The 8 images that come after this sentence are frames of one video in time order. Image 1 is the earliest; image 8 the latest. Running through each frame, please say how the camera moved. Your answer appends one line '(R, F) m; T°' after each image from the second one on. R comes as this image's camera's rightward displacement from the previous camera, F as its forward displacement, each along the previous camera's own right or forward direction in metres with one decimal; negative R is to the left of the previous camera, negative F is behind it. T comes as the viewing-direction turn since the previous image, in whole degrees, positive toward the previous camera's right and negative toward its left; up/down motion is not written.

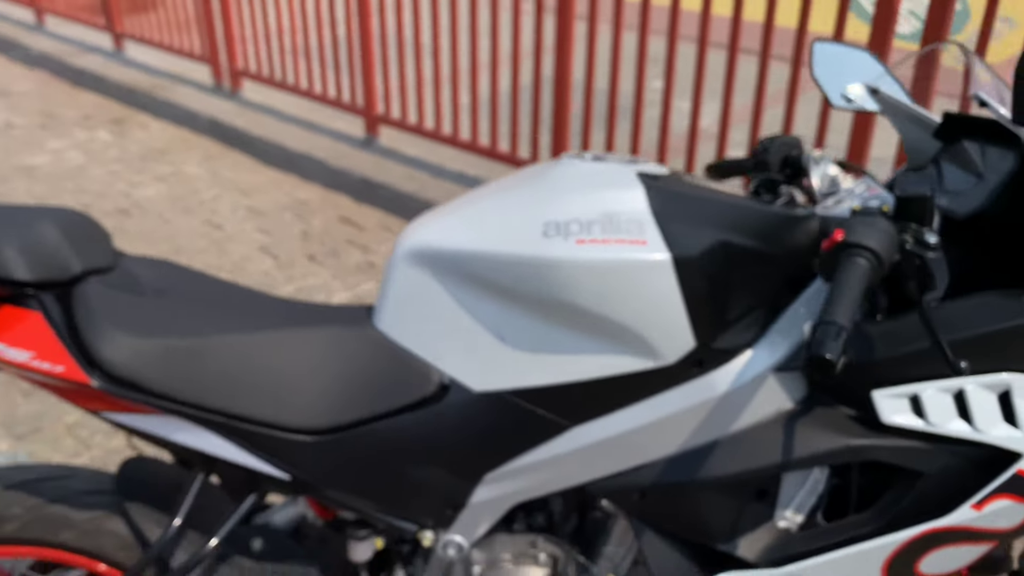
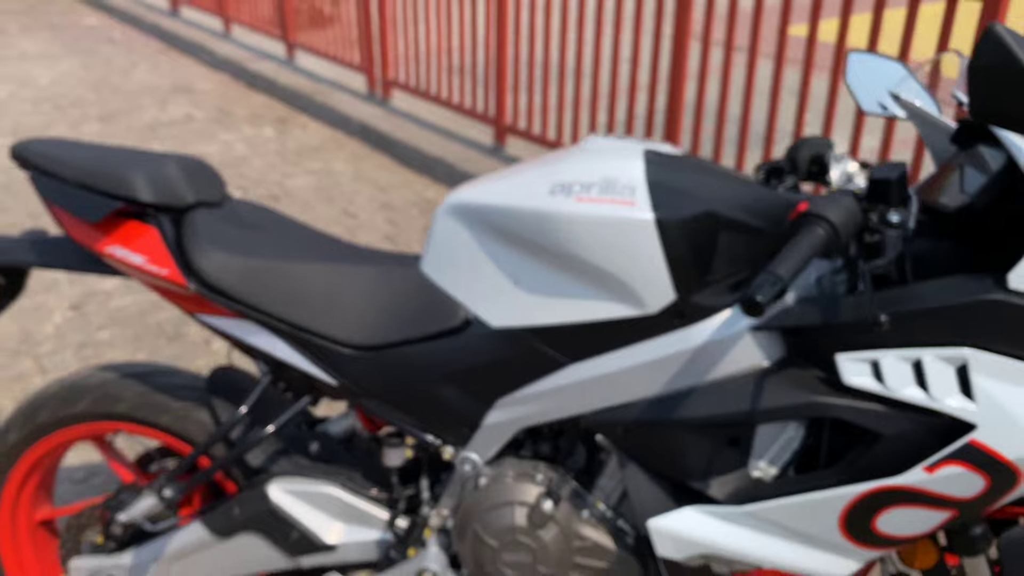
(+0.2, -0.2) m; -10°
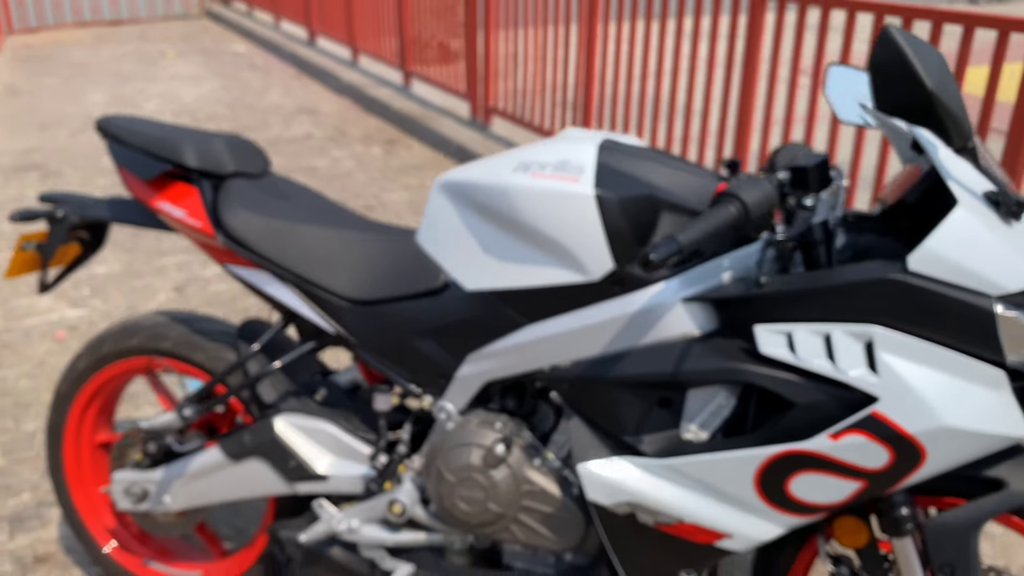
(+0.3, -0.2) m; -8°
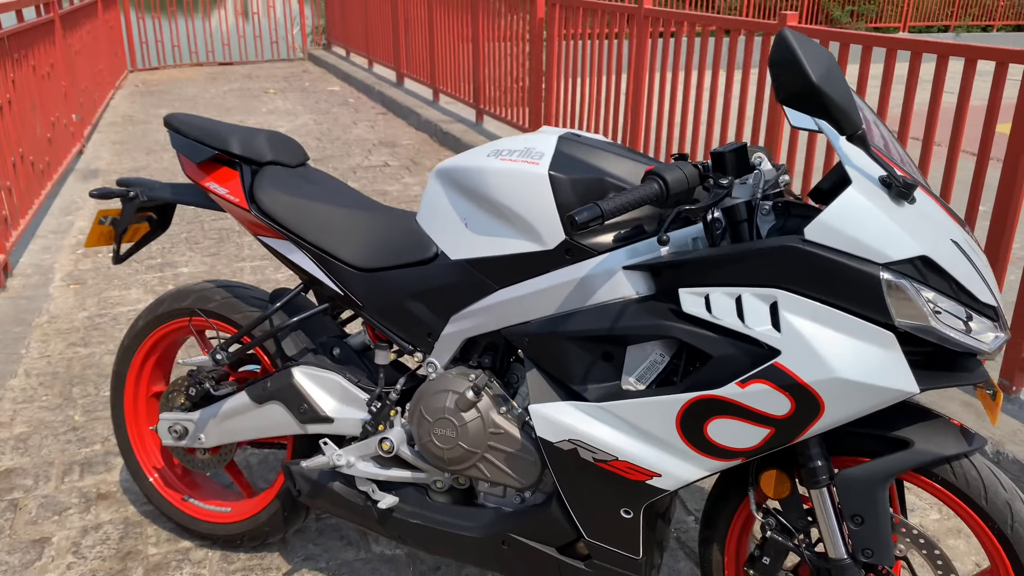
(+0.3, -0.3) m; -6°
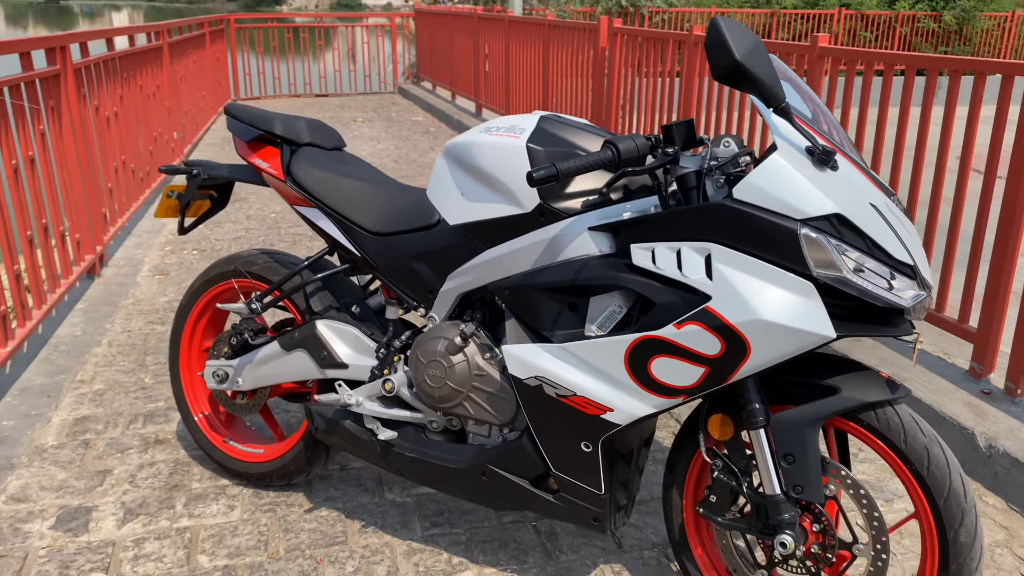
(+0.3, -0.3) m; -6°
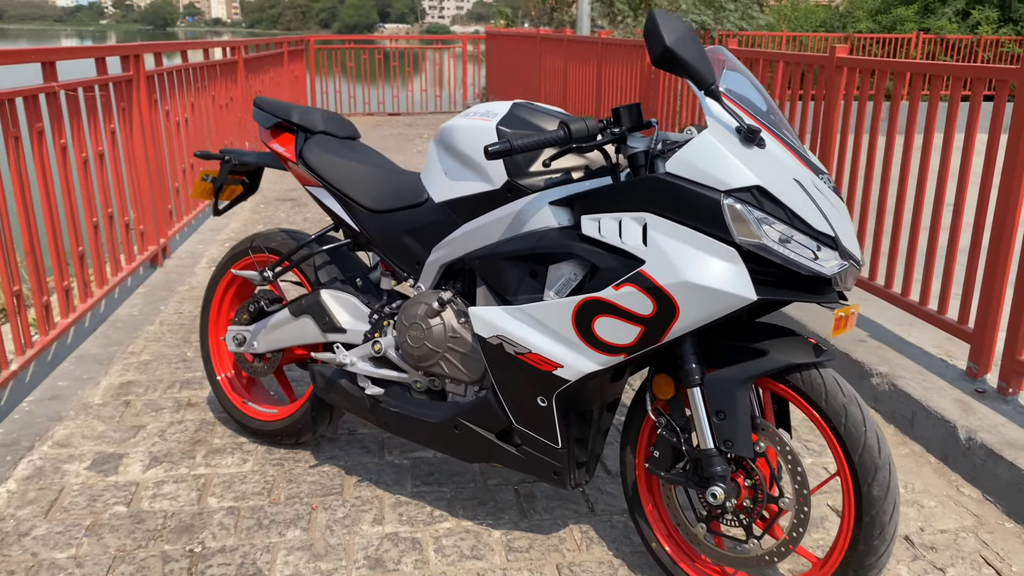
(+0.3, -0.2) m; -5°
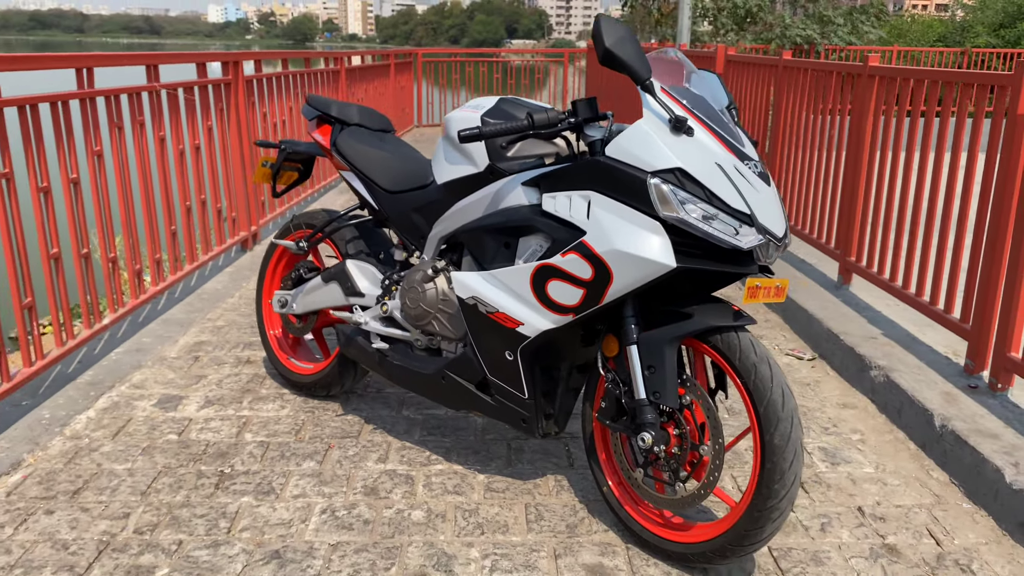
(+0.5, -0.4) m; -8°
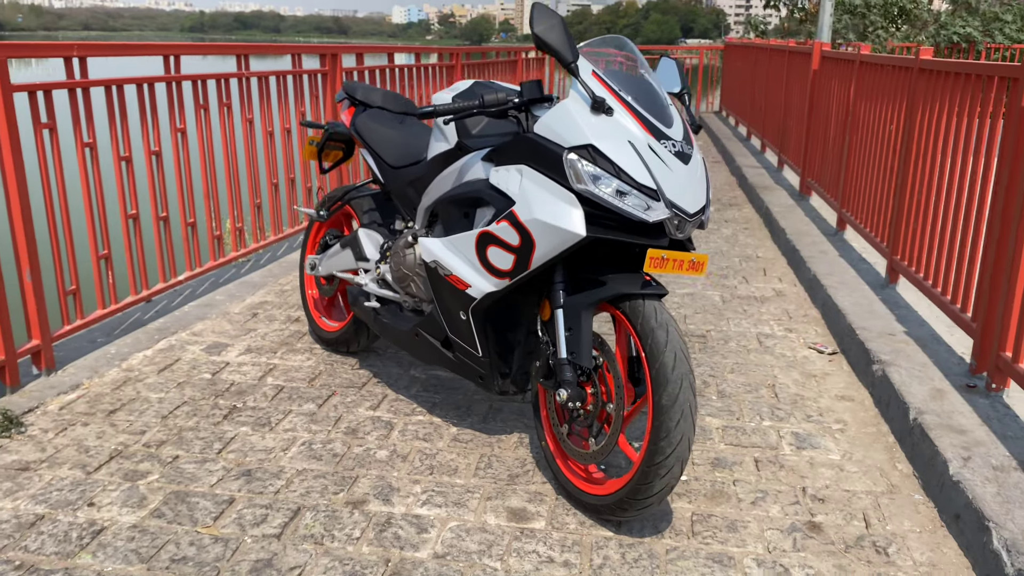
(+0.8, -0.2) m; -11°
